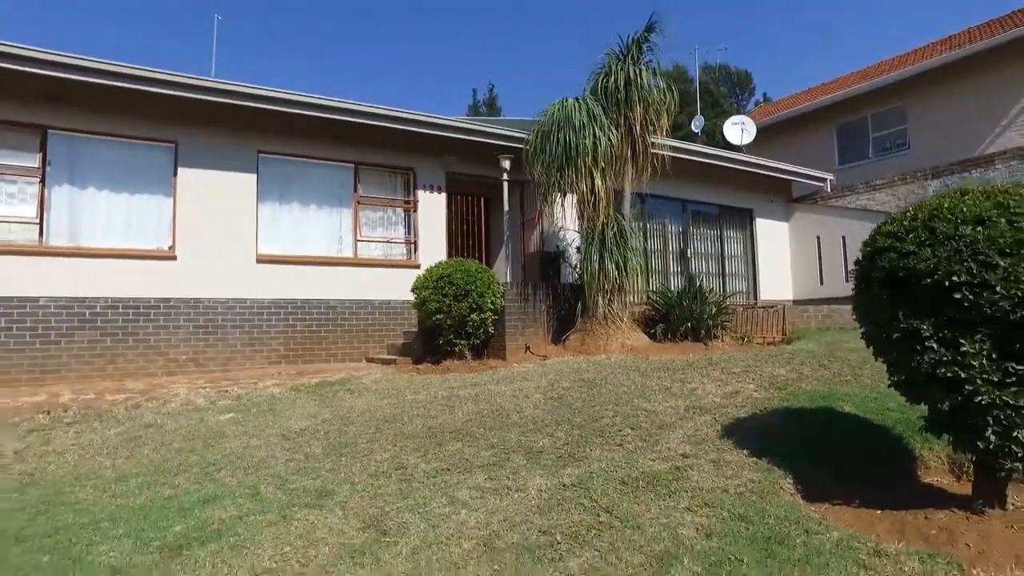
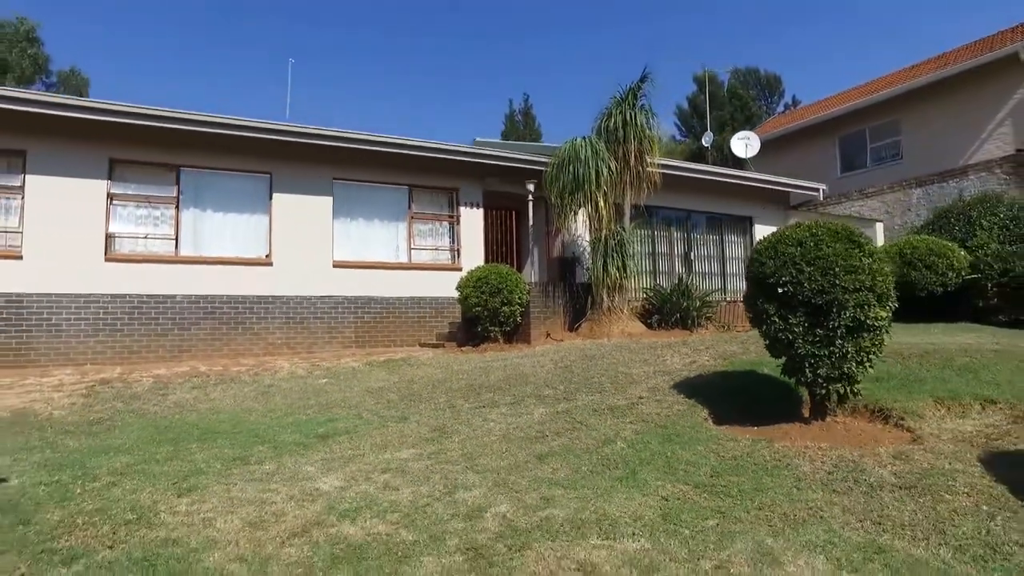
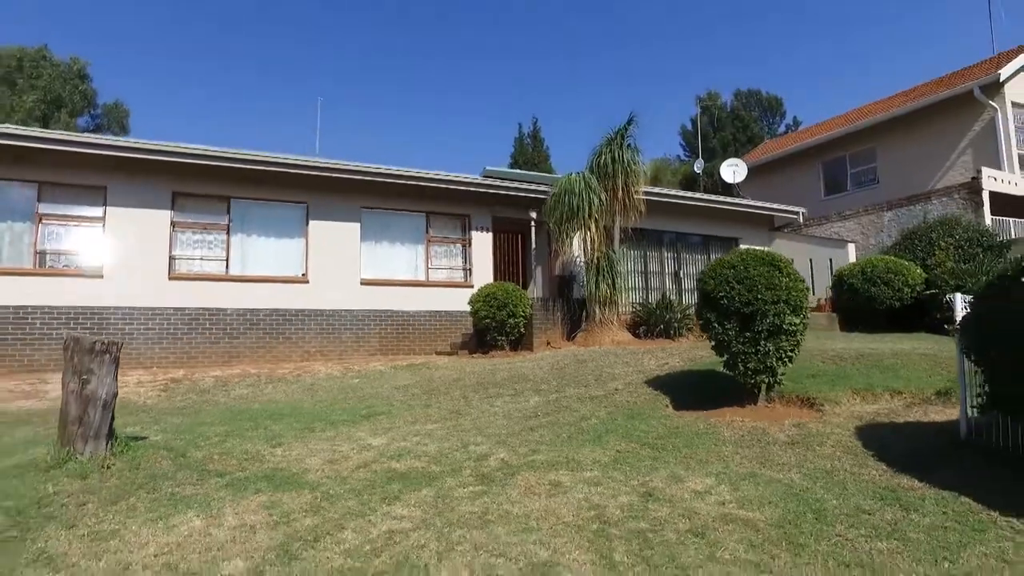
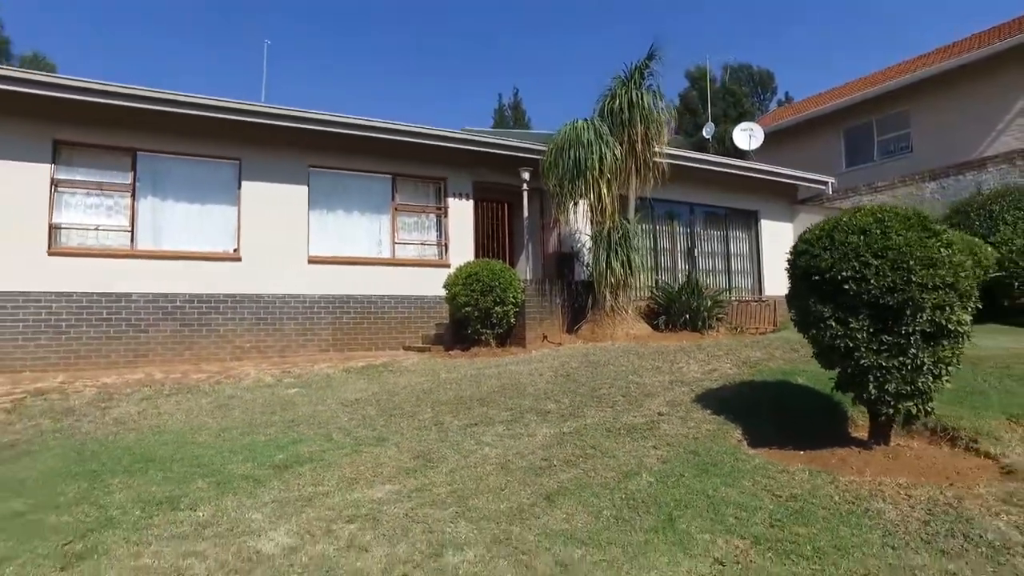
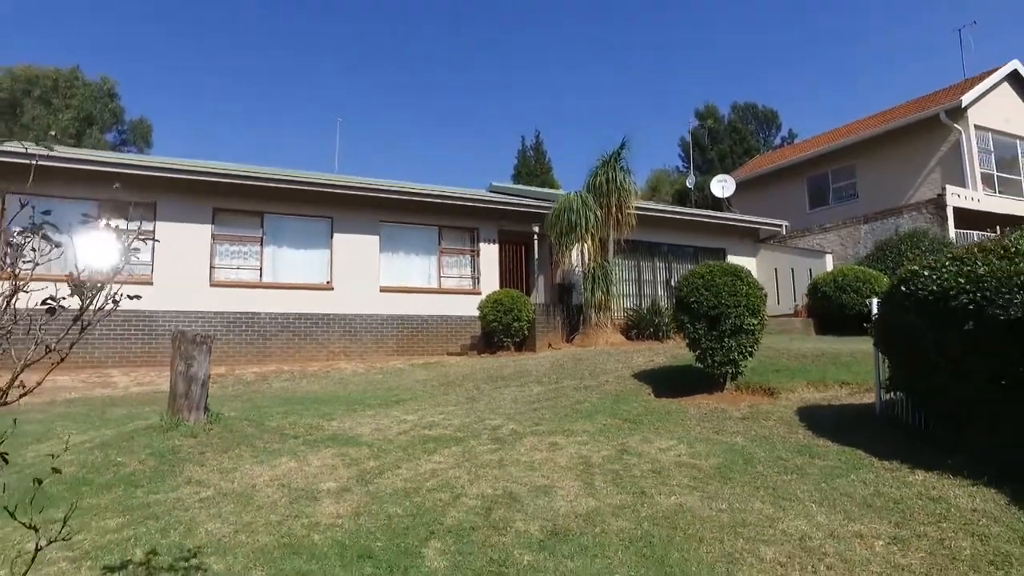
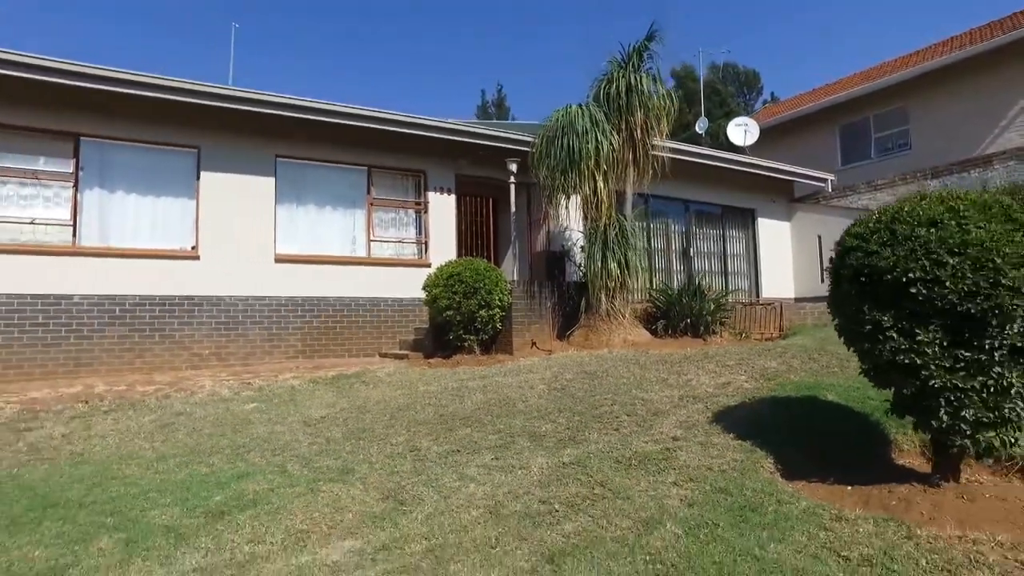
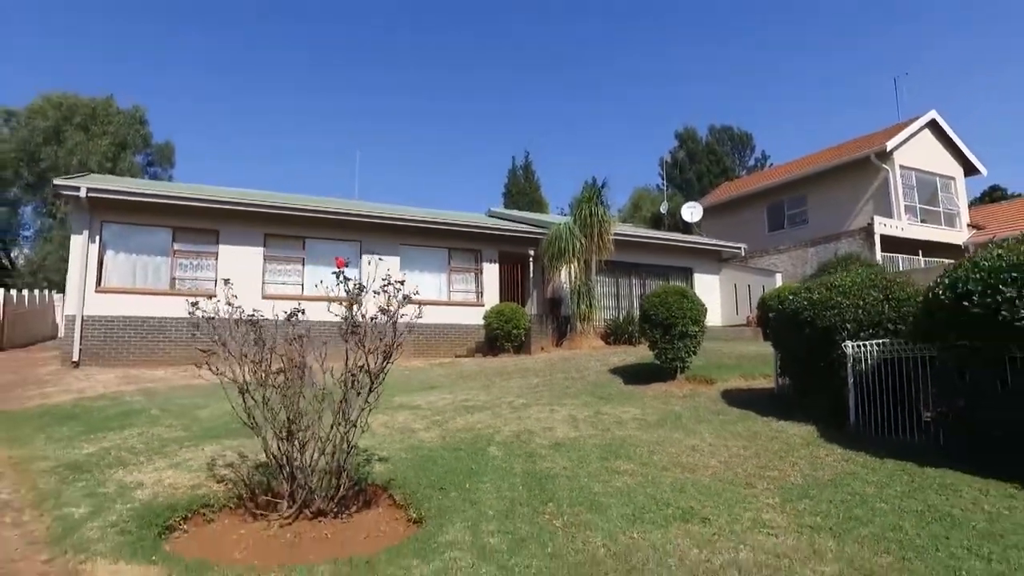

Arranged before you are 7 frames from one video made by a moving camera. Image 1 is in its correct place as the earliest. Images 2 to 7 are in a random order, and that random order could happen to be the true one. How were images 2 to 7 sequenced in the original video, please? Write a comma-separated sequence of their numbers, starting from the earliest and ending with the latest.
6, 4, 2, 3, 5, 7
